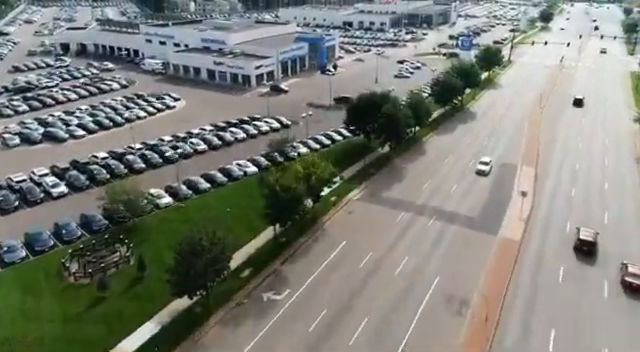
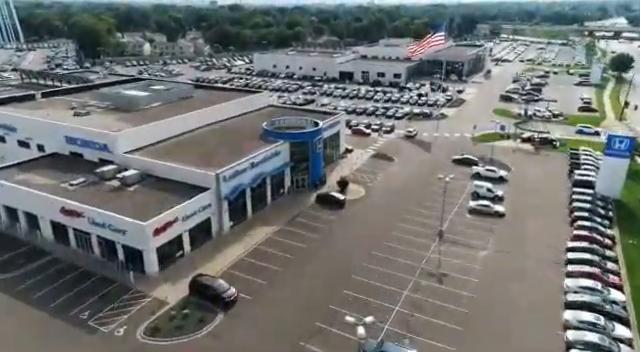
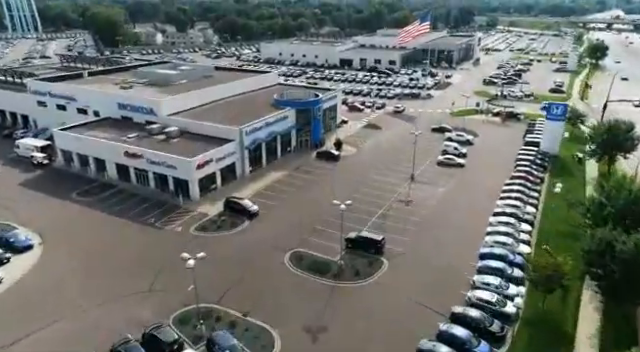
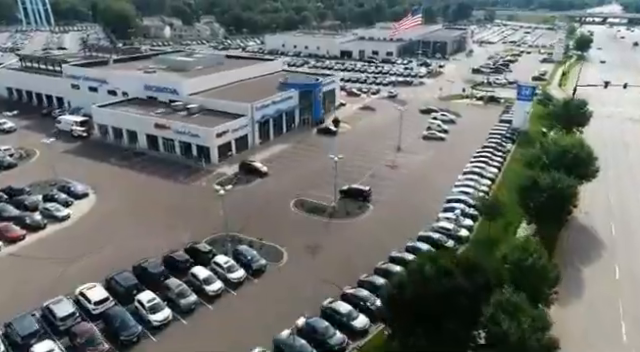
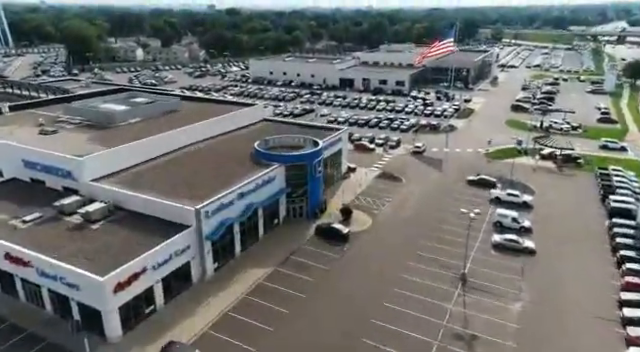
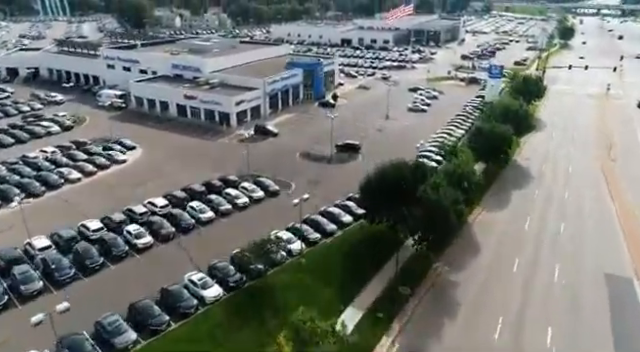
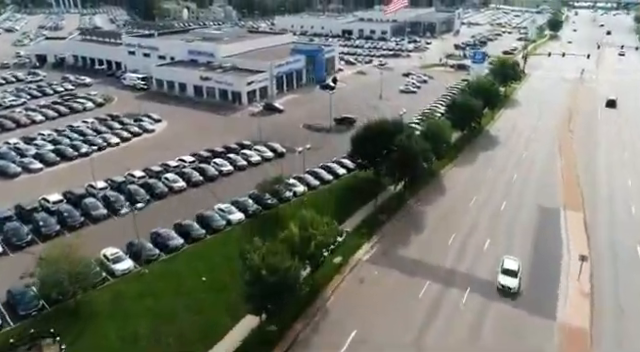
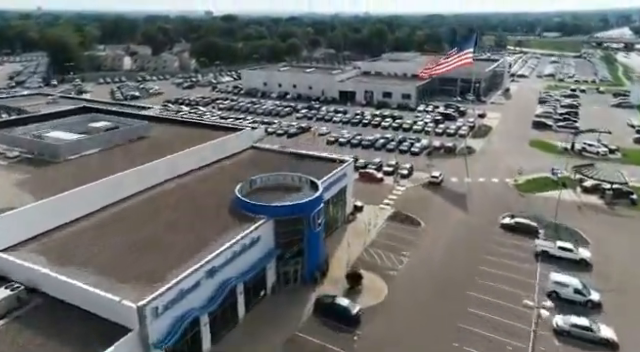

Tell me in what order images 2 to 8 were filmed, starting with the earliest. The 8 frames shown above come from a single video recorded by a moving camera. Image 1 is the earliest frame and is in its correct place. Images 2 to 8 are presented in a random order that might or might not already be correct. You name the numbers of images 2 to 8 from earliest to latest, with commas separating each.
7, 6, 4, 3, 2, 5, 8
